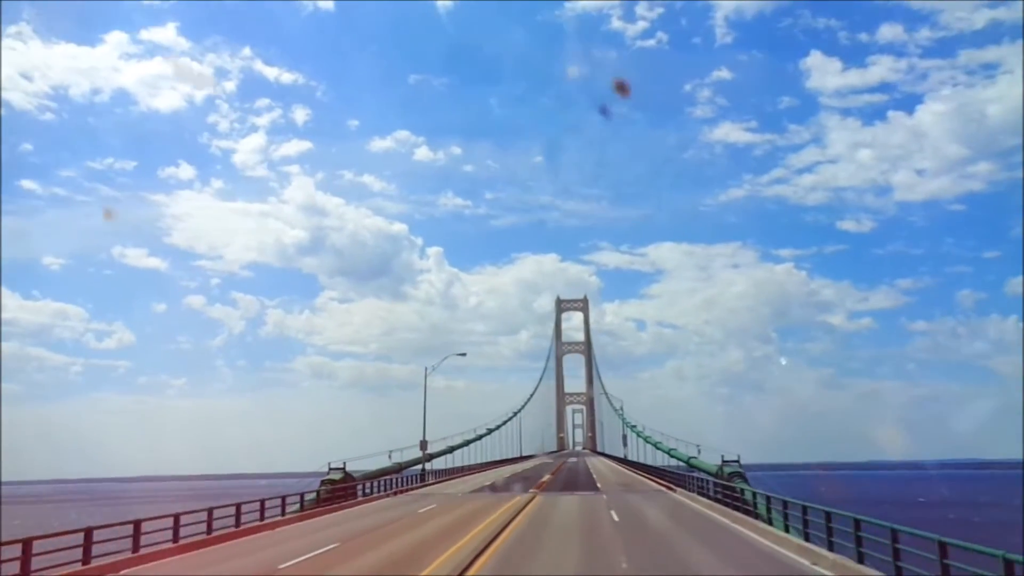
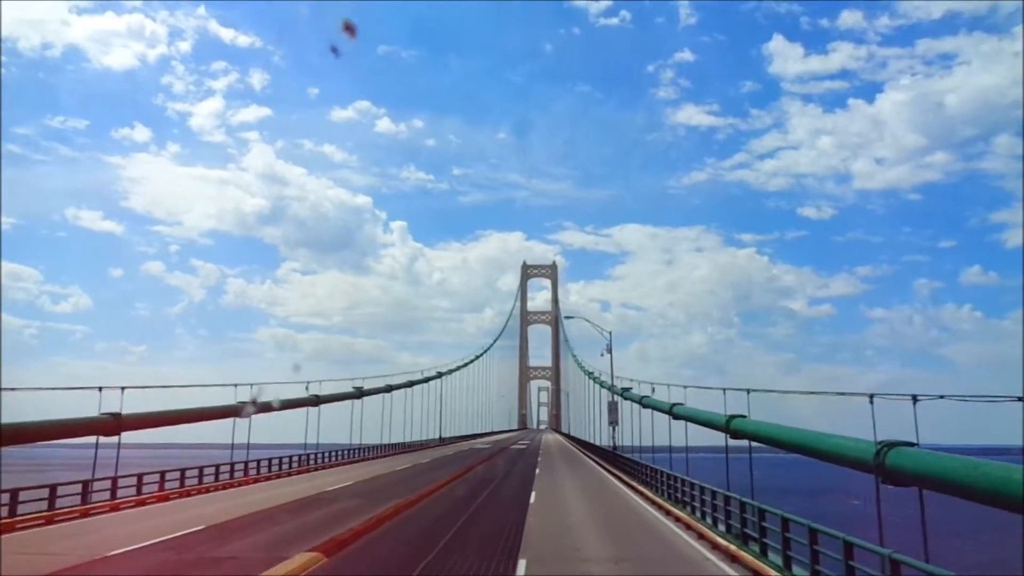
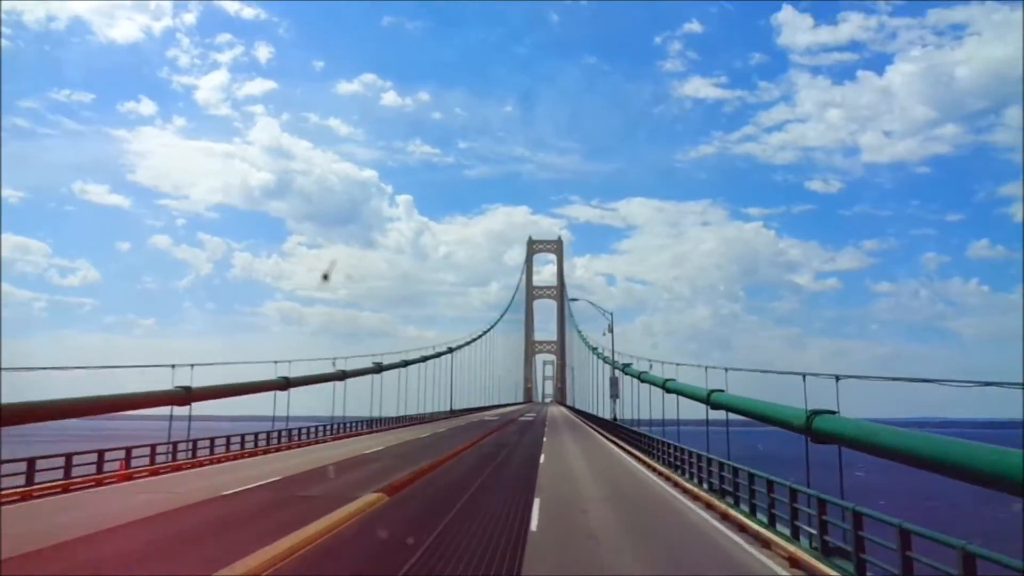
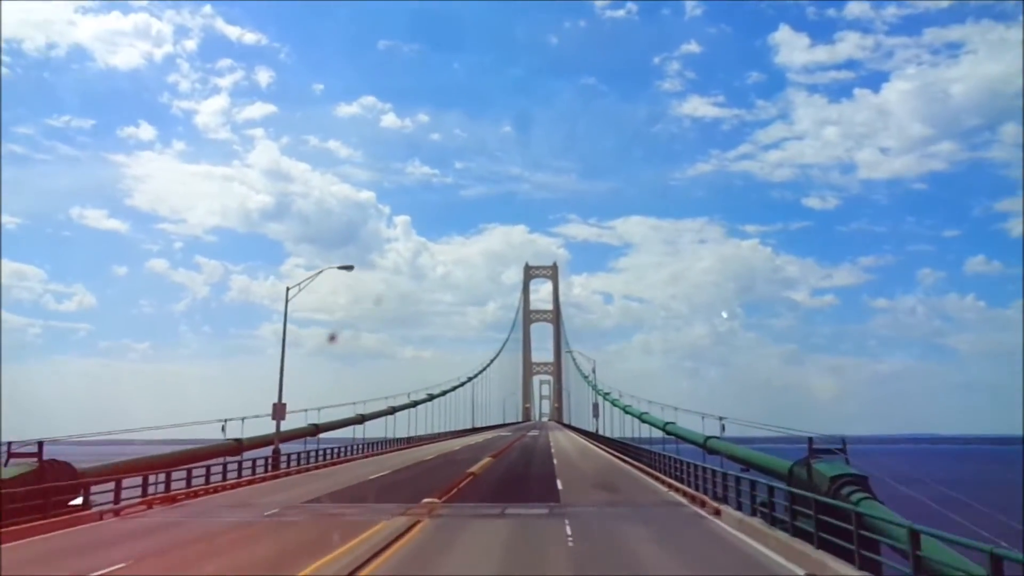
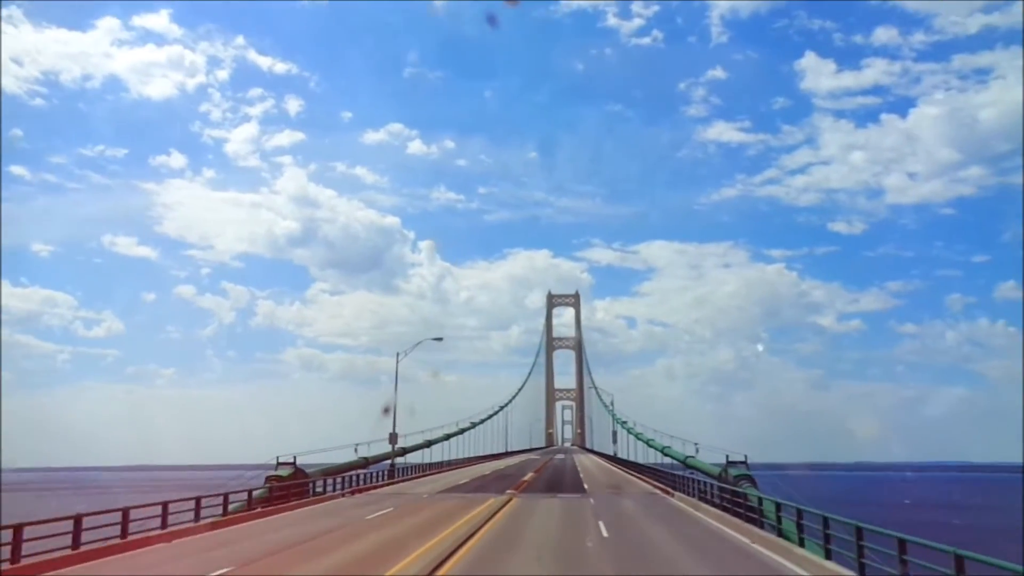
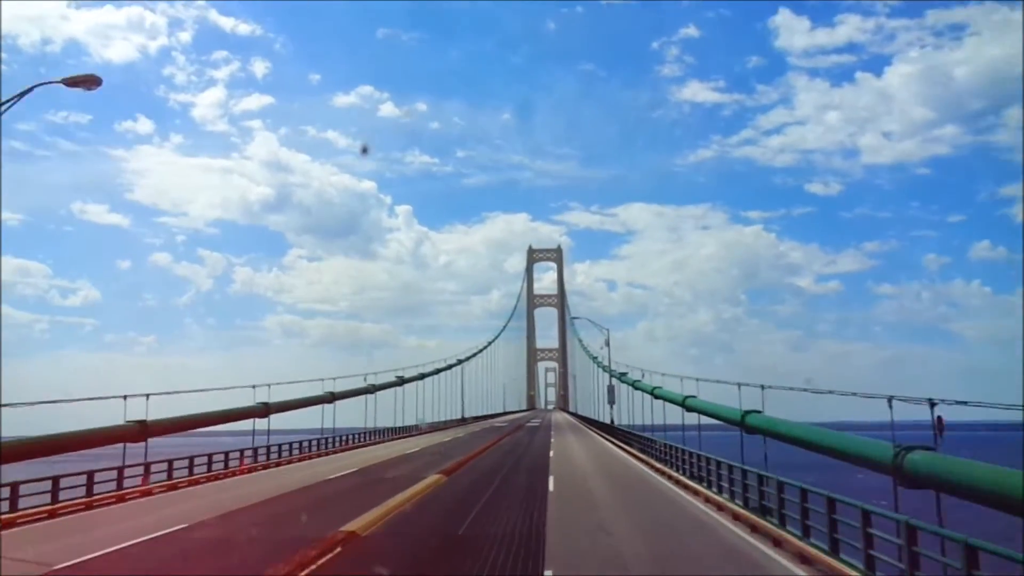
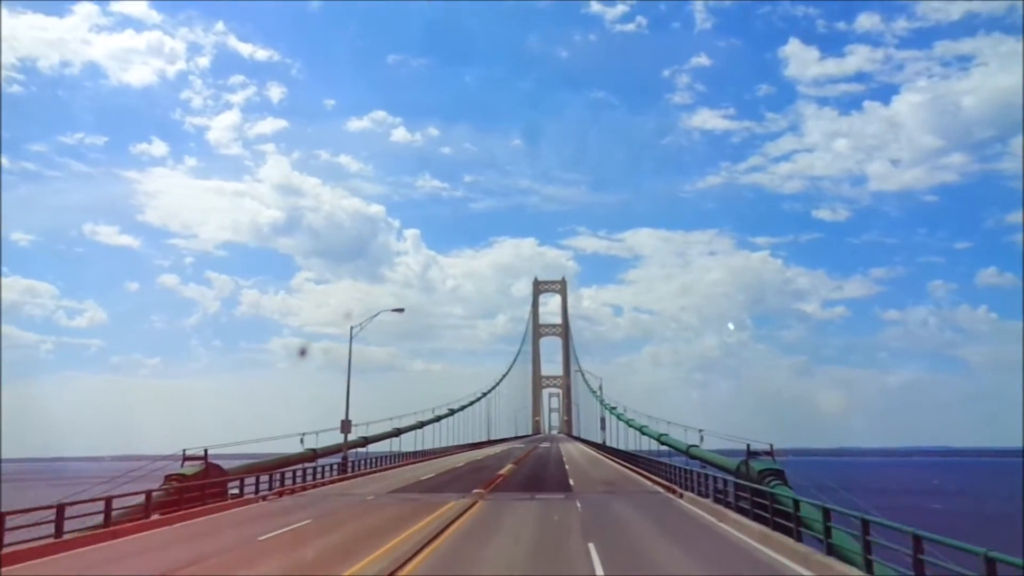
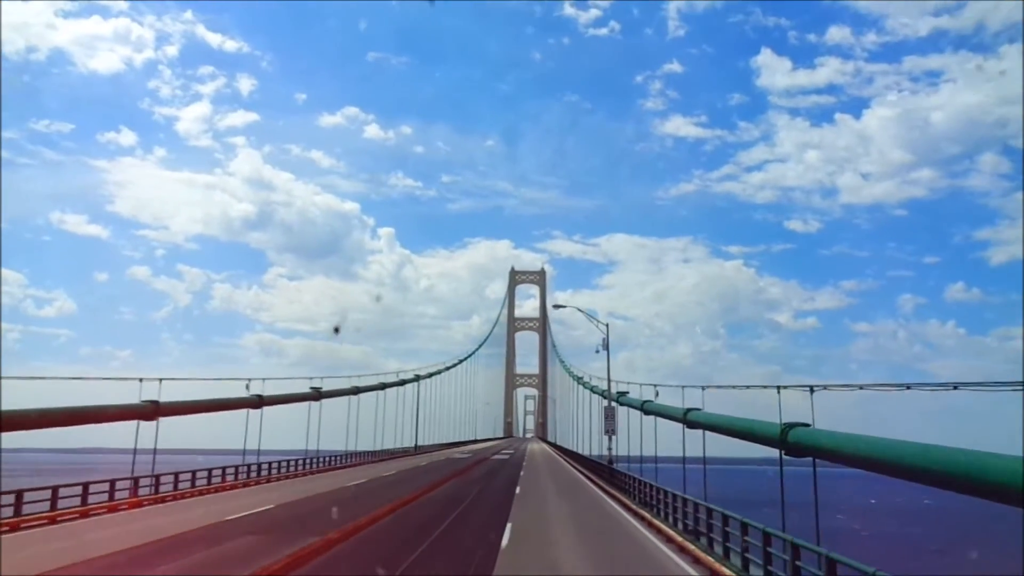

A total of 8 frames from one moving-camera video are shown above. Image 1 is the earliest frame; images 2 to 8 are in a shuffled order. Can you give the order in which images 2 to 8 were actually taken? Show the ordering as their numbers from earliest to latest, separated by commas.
5, 7, 4, 6, 3, 2, 8
